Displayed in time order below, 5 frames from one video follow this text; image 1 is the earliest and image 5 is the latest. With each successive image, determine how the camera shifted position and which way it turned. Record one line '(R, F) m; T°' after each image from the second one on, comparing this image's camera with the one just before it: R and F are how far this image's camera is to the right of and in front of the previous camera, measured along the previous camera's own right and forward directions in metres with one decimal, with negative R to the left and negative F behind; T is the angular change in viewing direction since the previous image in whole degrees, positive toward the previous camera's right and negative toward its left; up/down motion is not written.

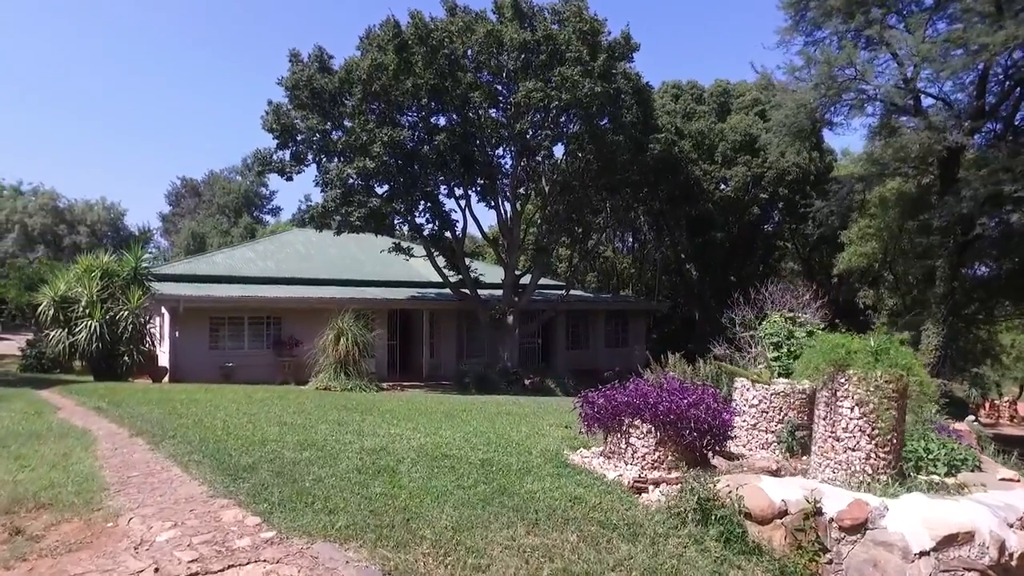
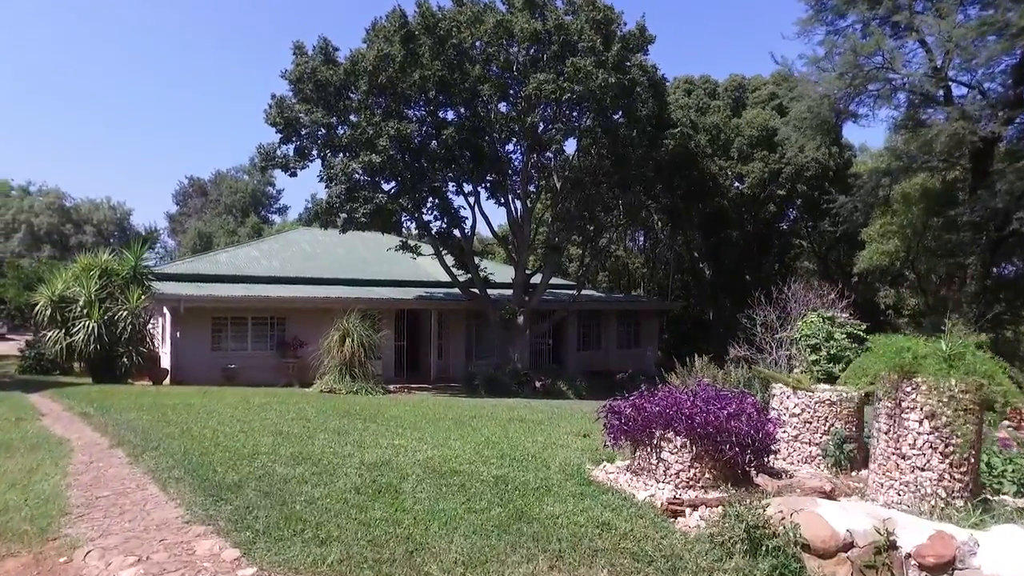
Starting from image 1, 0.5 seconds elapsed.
(-0.1, +0.7) m; -1°
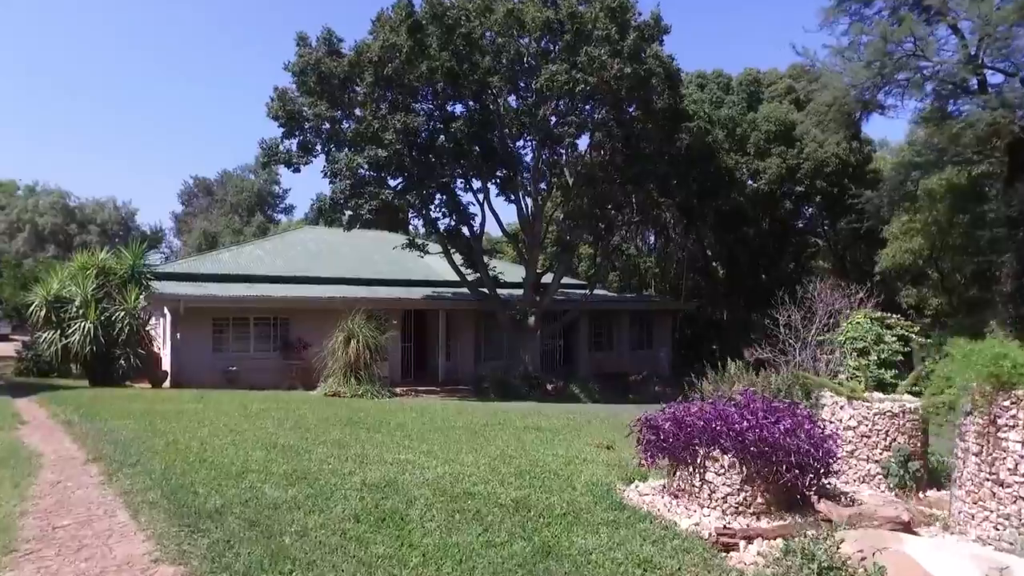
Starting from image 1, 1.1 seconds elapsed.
(-0.1, +0.7) m; -1°
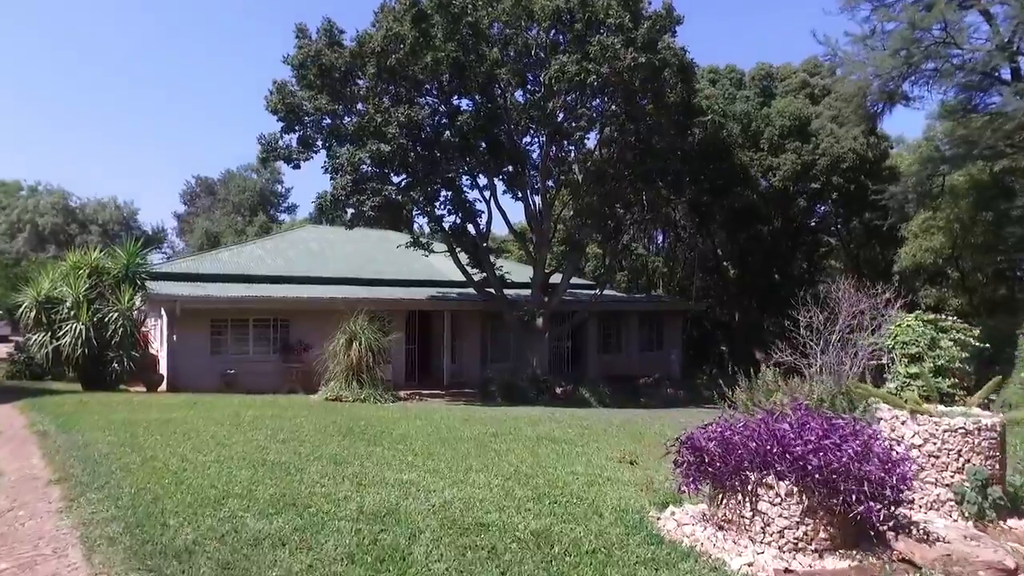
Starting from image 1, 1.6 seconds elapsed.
(-0.1, +0.7) m; 0°
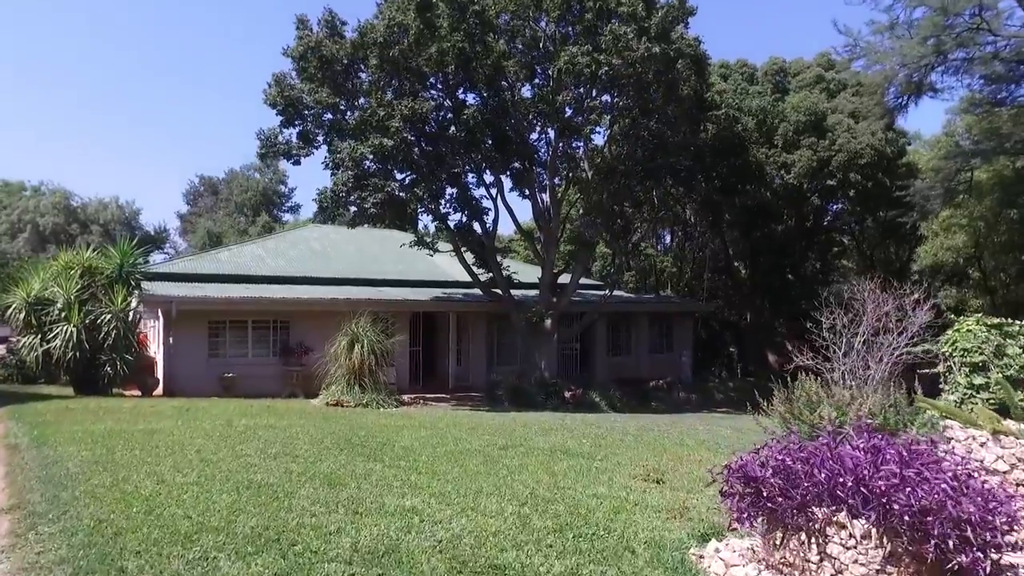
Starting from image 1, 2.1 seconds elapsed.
(-0.1, +0.7) m; 0°
